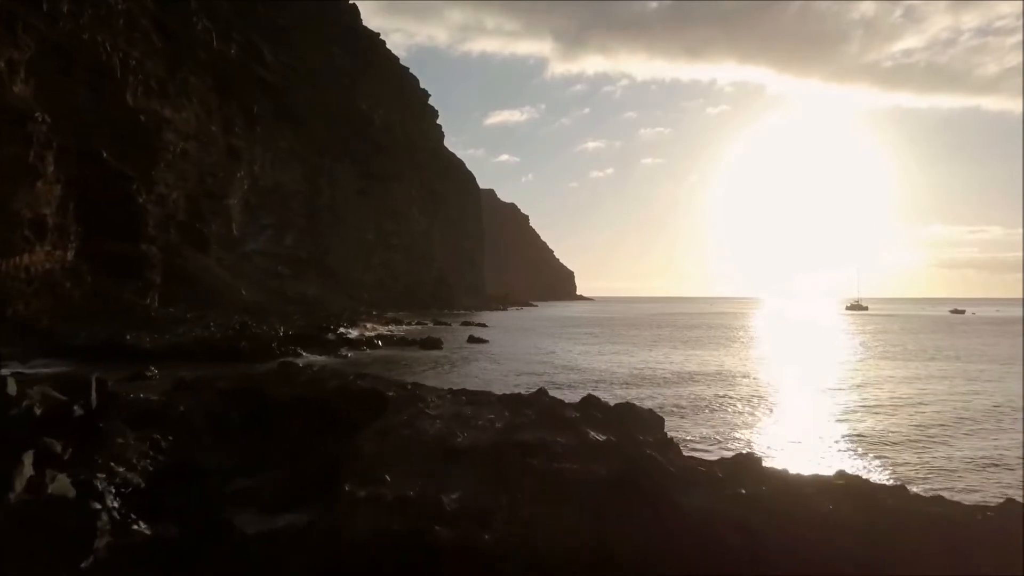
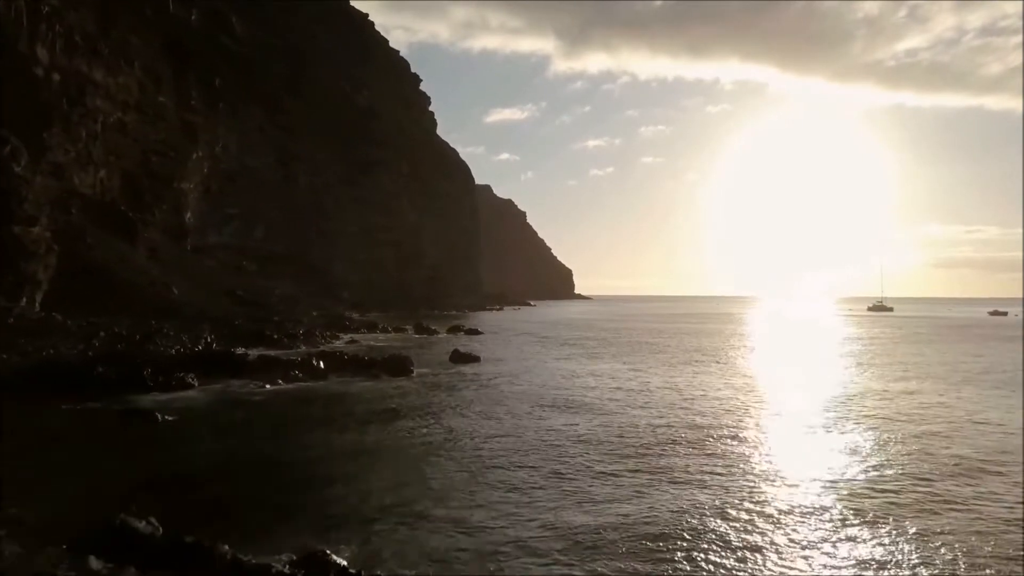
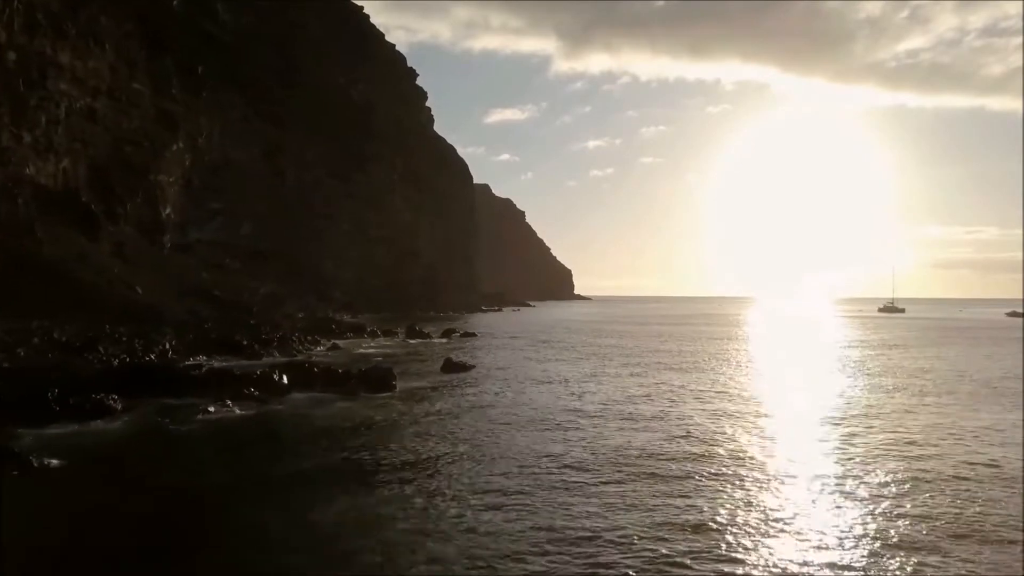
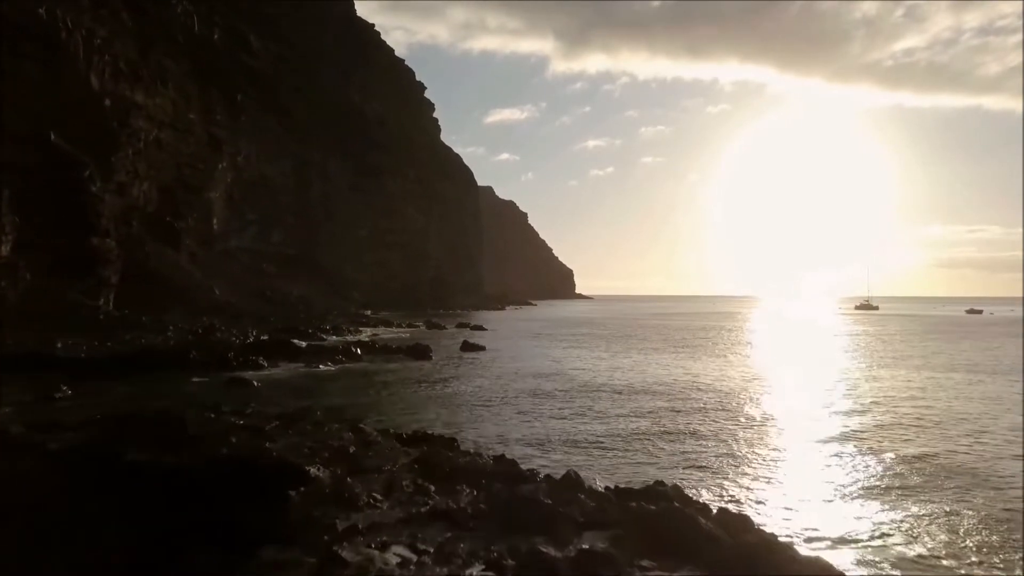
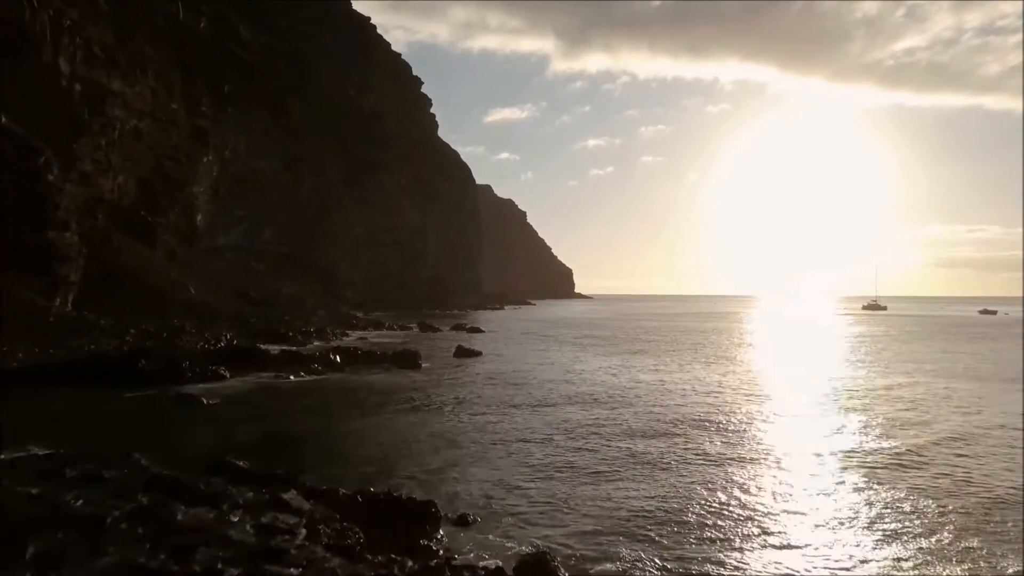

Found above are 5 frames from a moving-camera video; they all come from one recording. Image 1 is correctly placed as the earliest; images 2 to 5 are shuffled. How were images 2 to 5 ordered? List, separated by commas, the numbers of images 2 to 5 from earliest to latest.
4, 5, 2, 3
